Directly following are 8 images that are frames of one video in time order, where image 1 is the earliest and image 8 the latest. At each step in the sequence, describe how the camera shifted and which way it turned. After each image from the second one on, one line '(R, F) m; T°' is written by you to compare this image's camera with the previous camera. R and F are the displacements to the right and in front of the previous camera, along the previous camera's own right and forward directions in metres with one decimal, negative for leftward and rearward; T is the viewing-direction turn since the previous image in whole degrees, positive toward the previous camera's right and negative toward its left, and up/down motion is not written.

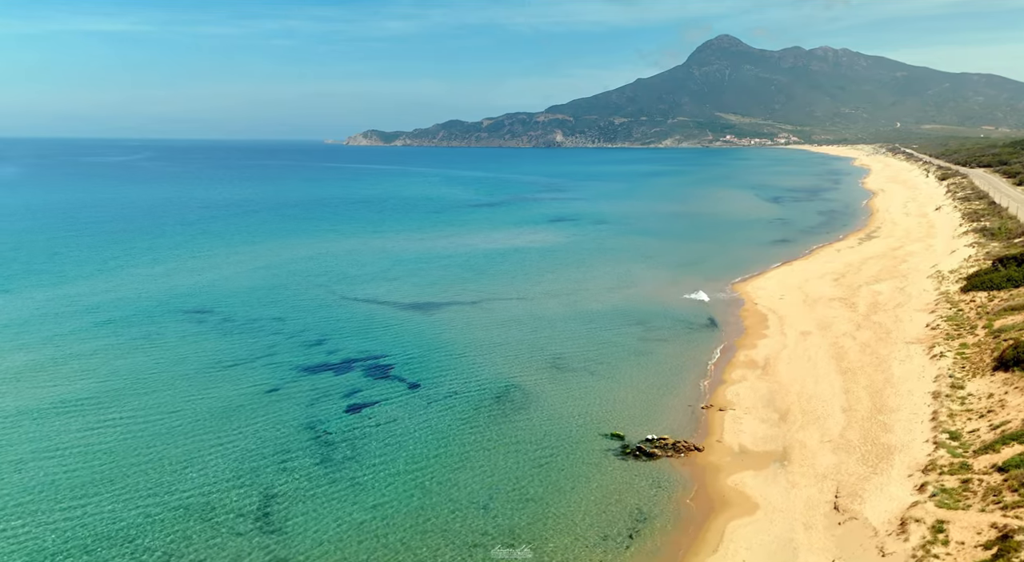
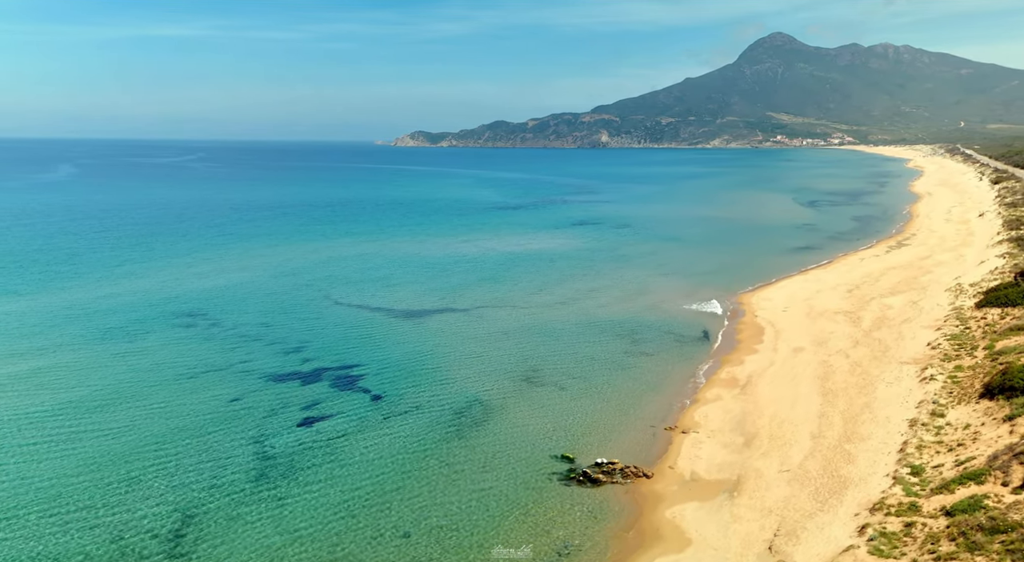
(+3.4, +1.0) m; -3°
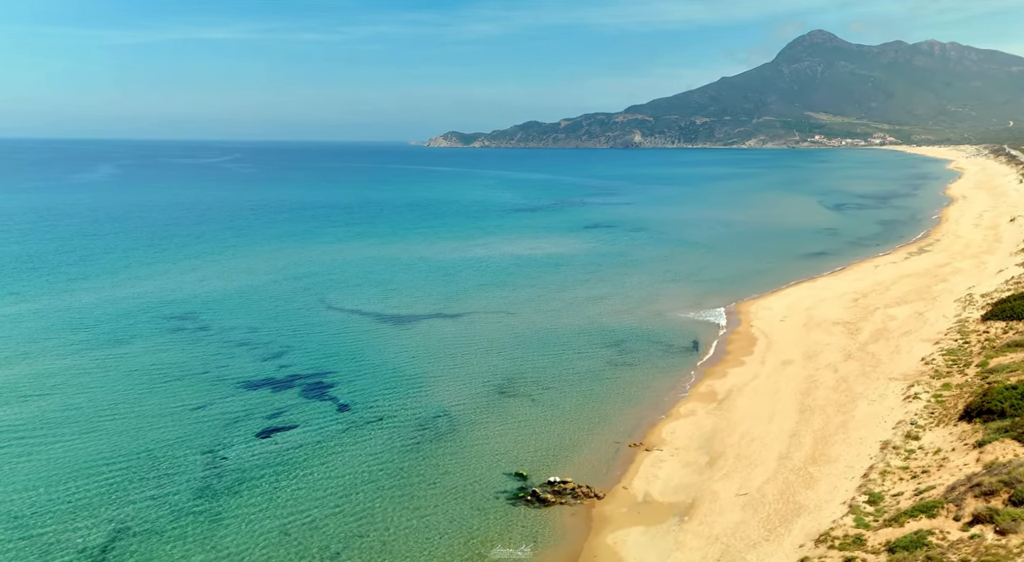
(+2.7, +0.8) m; -3°
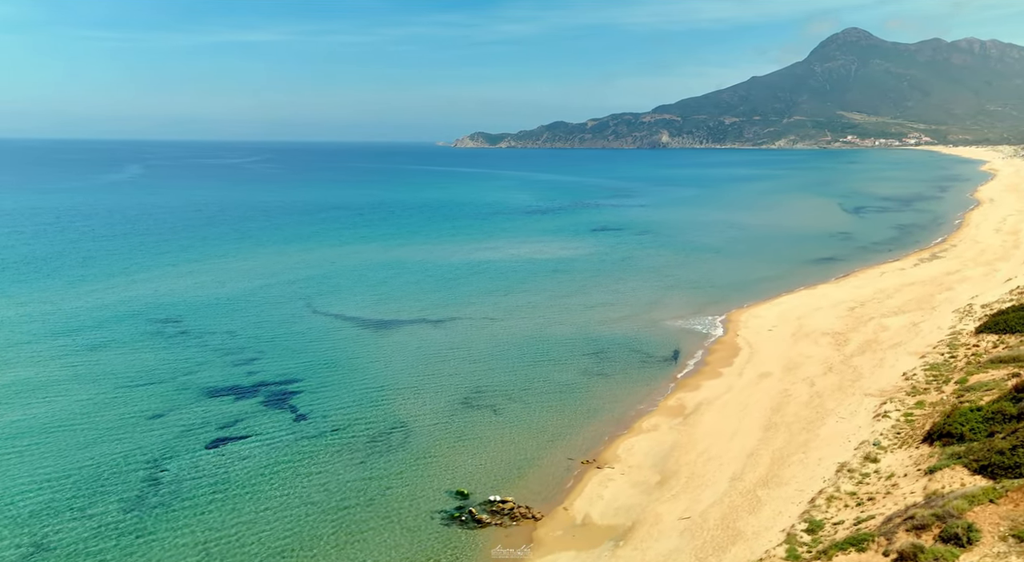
(+2.8, +0.7) m; -2°
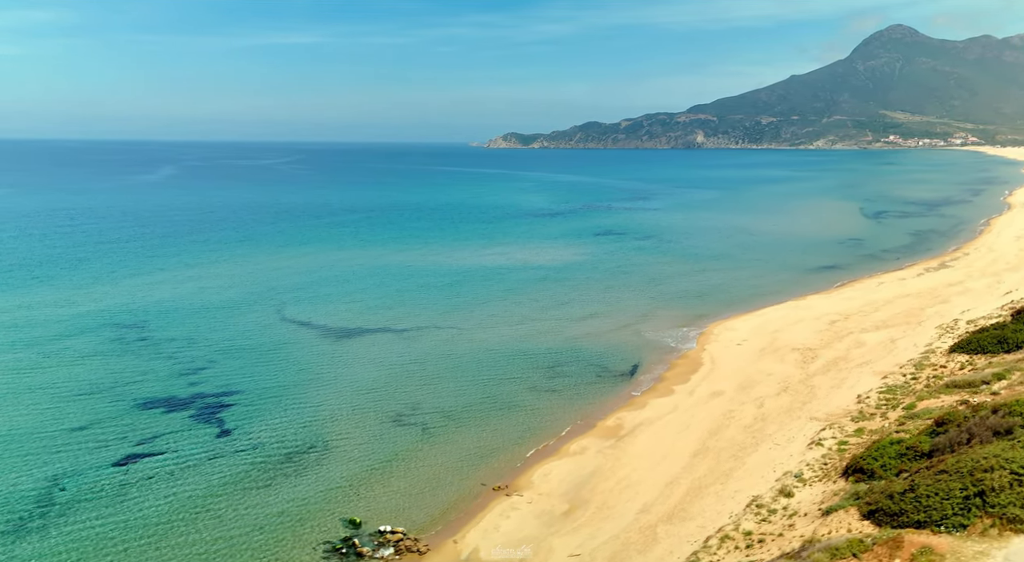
(+4.4, +1.1) m; -3°
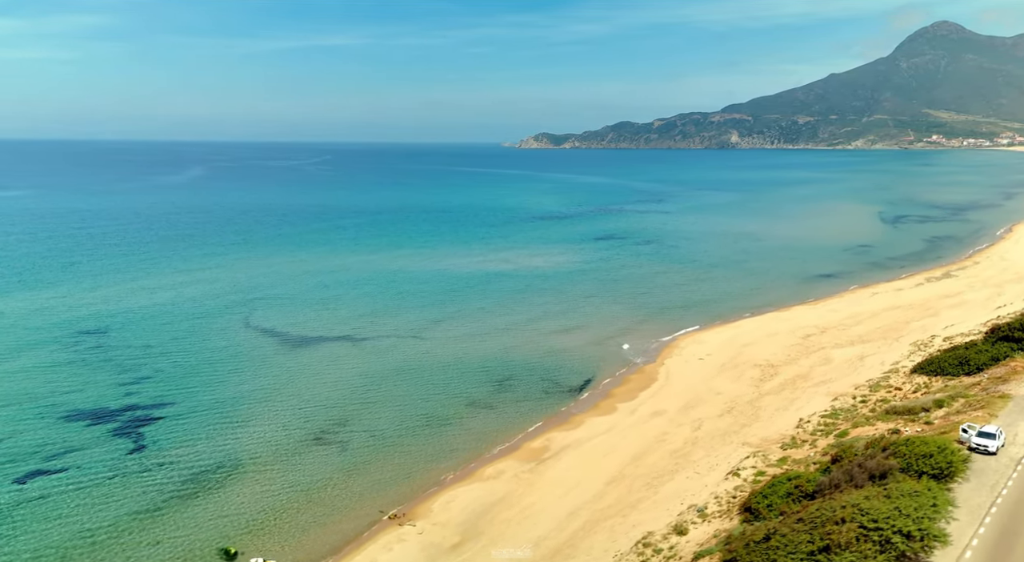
(+4.5, +1.2) m; -3°
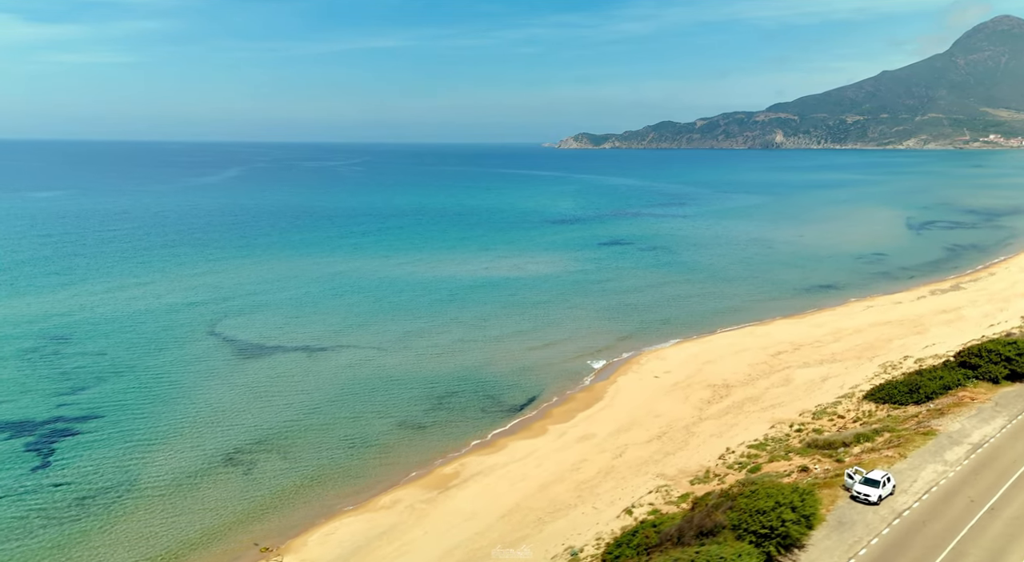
(+5.2, +1.4) m; -3°
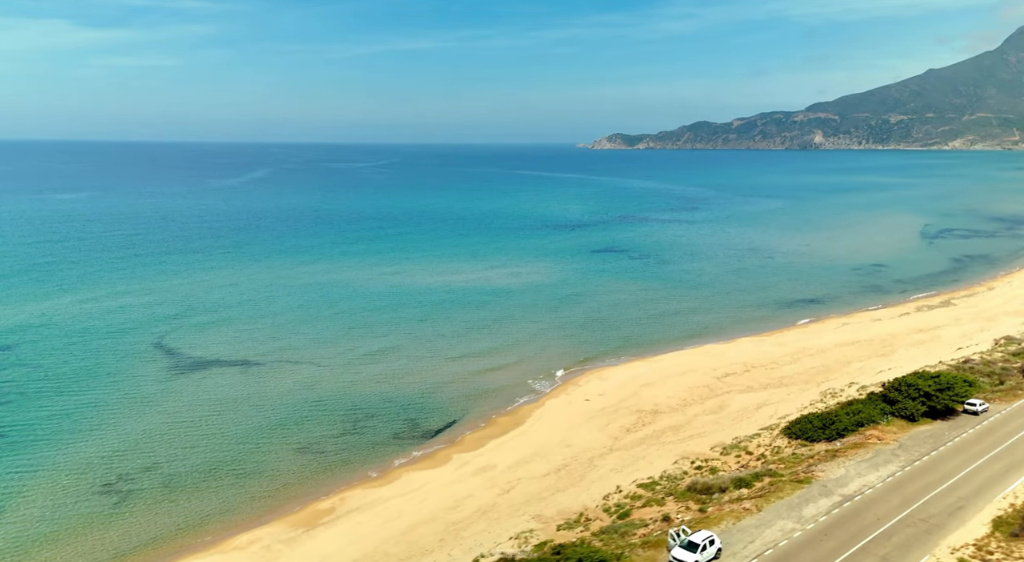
(+5.8, +1.5) m; -3°
